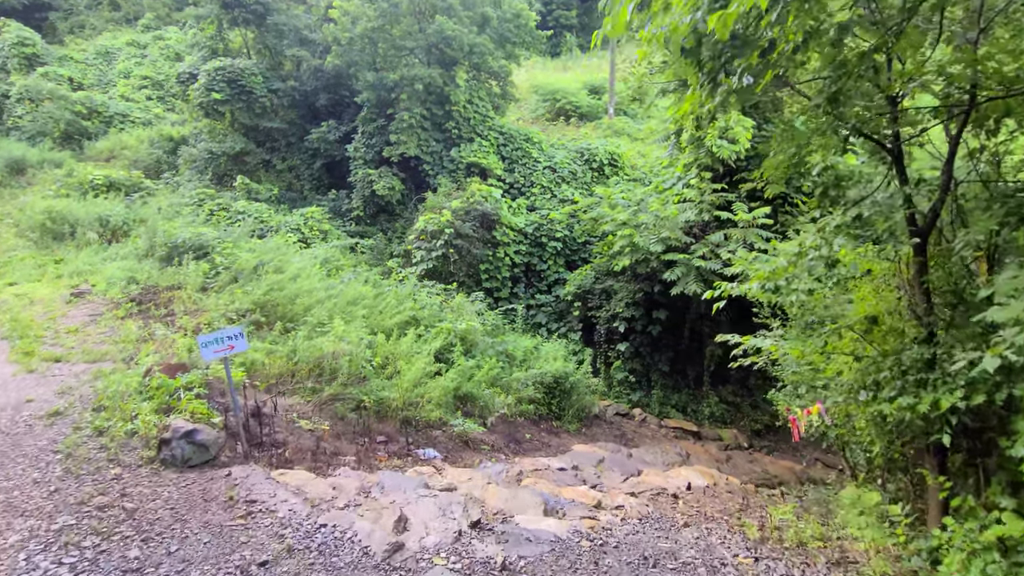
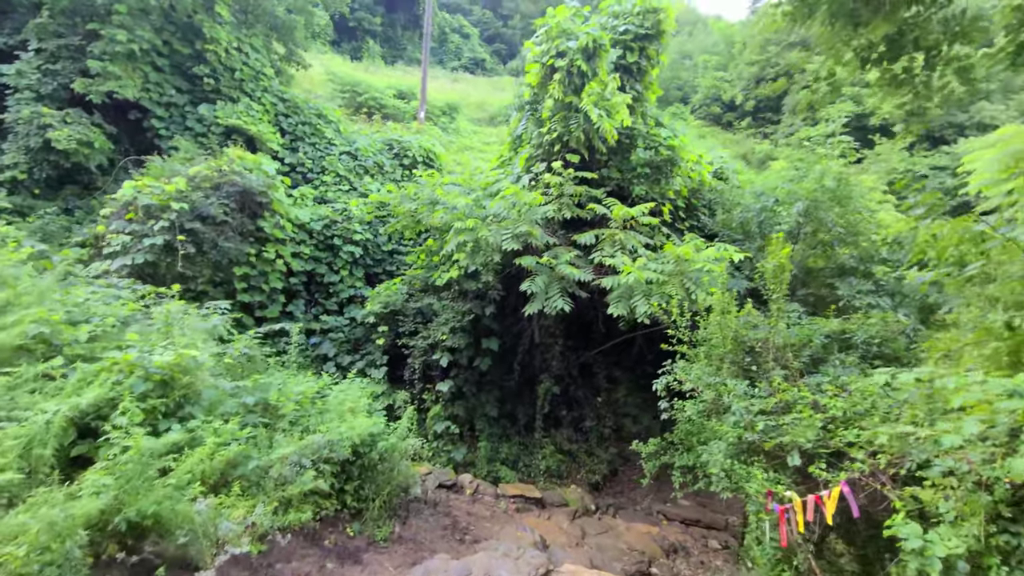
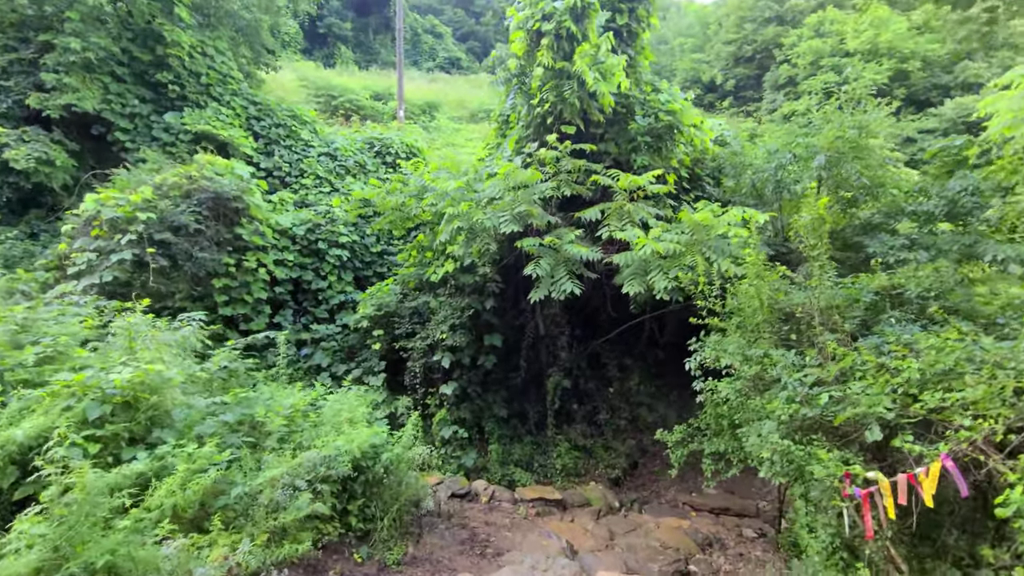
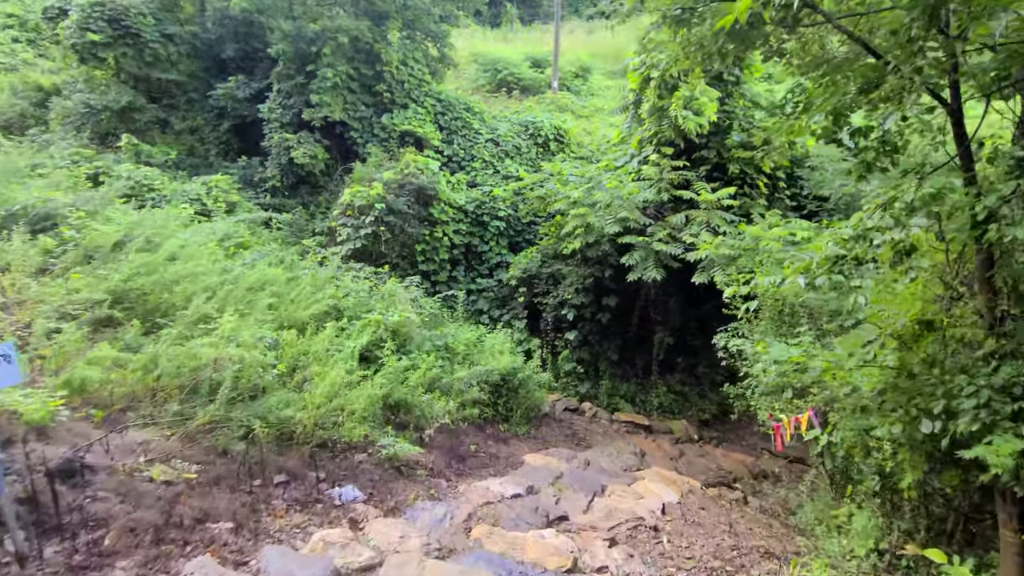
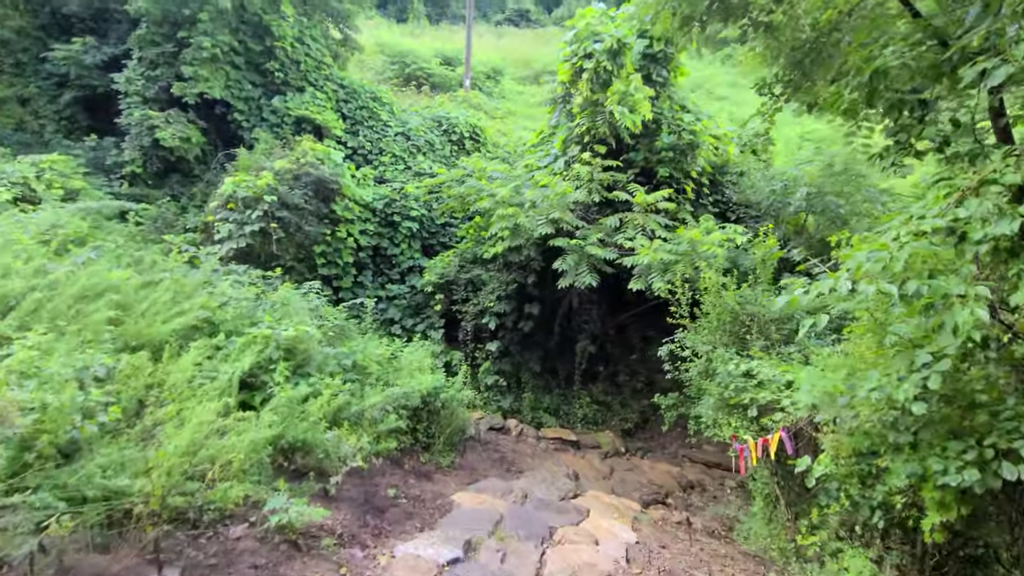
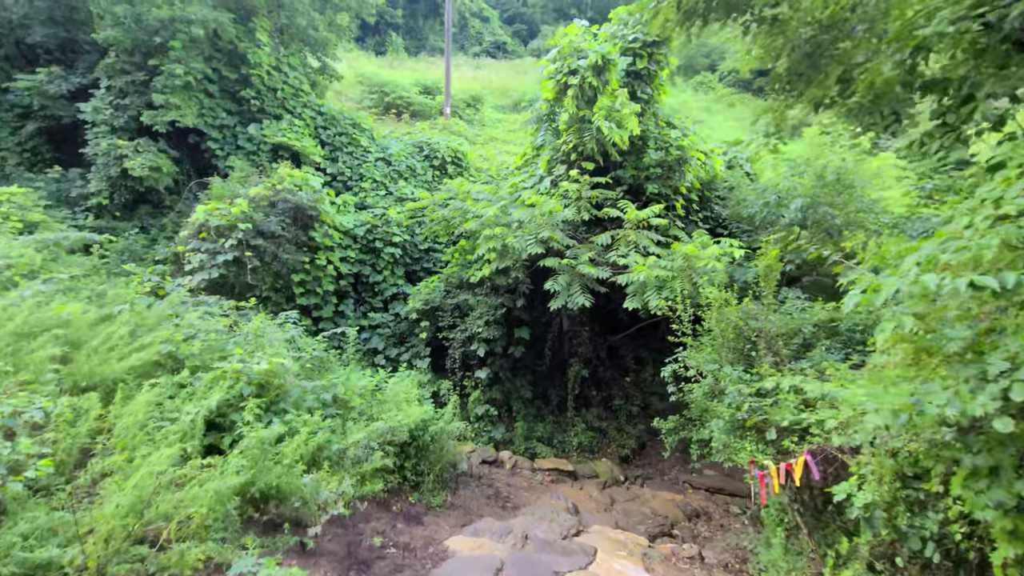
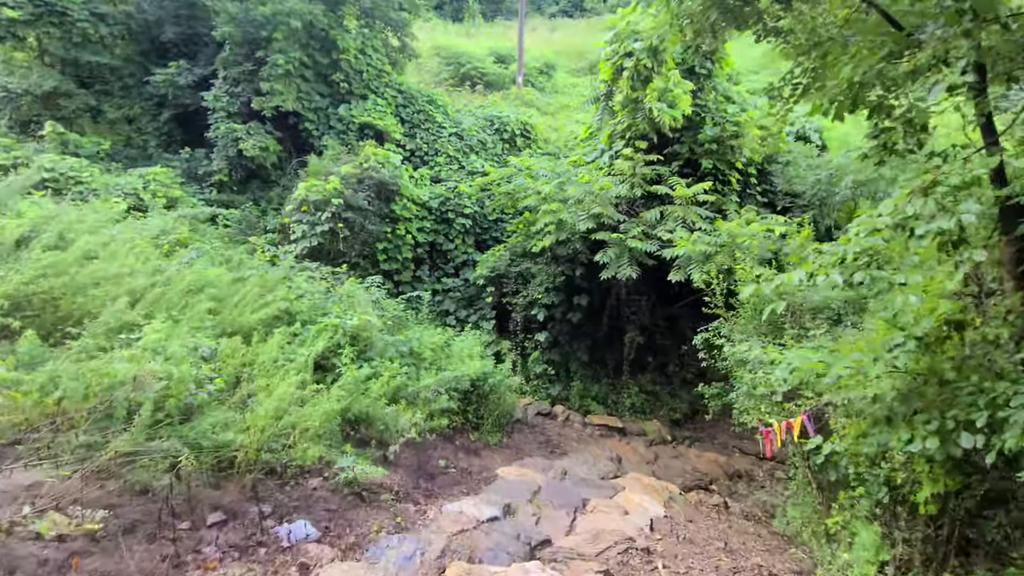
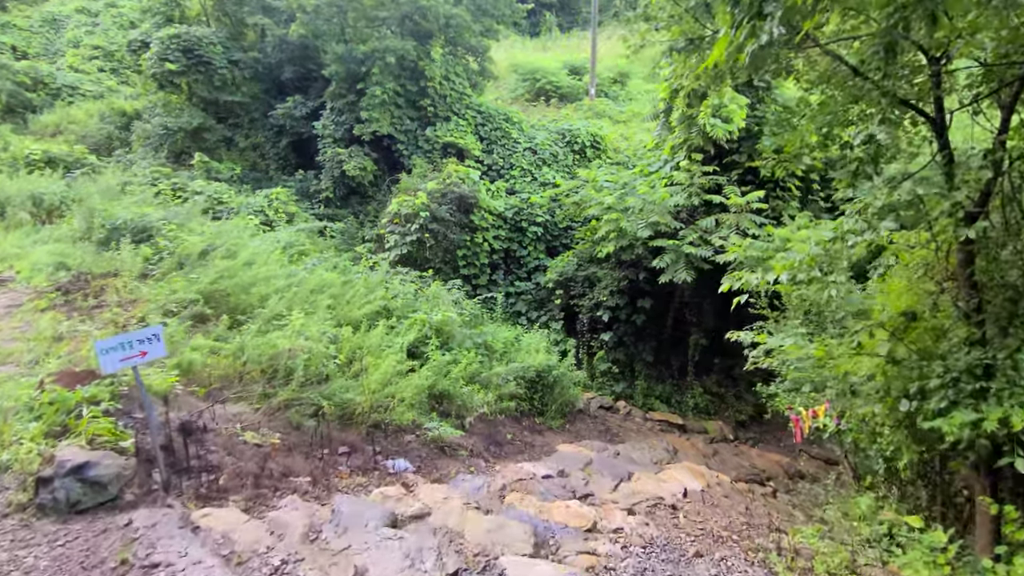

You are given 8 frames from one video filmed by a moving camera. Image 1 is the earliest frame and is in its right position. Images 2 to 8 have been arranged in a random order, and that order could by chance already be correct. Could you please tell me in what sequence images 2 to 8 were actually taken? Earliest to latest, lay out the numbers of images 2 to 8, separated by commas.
8, 4, 7, 5, 6, 2, 3
